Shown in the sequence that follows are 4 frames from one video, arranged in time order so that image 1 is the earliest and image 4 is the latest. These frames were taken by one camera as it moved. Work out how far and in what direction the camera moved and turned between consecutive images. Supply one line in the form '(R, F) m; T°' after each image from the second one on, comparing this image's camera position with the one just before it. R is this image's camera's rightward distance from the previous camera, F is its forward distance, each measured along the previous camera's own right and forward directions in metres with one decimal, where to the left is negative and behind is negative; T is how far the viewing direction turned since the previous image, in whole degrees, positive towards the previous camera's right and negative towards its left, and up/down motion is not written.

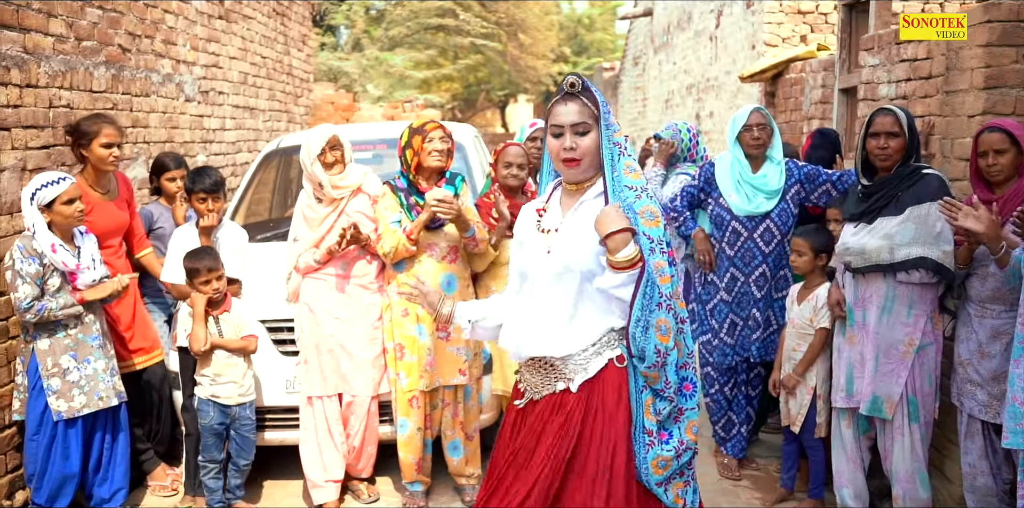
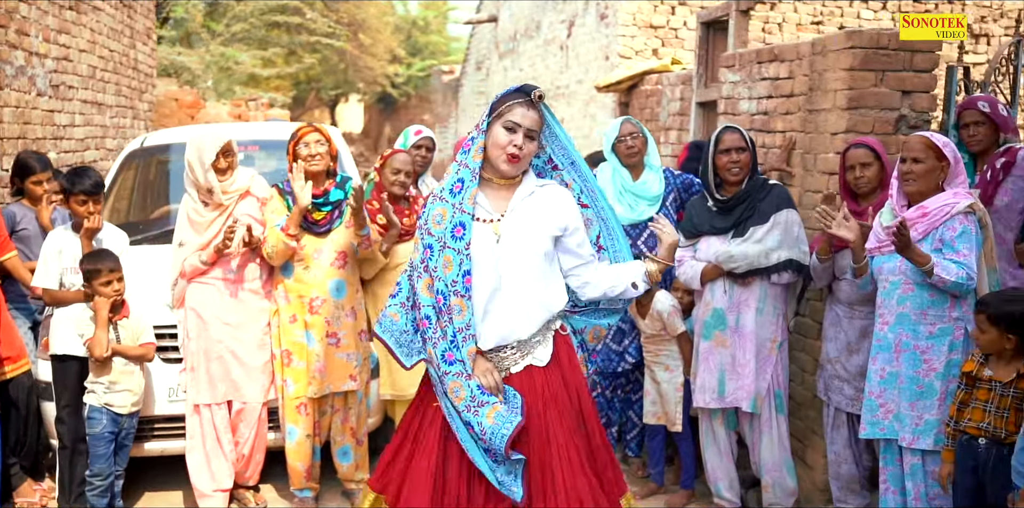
(-0.3, 0.0) m; +10°
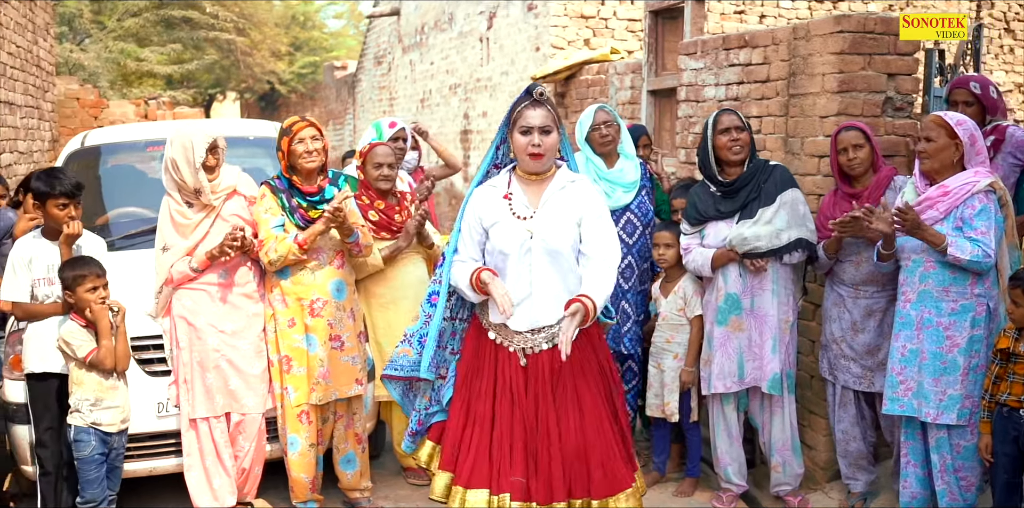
(-0.5, +0.1) m; +7°
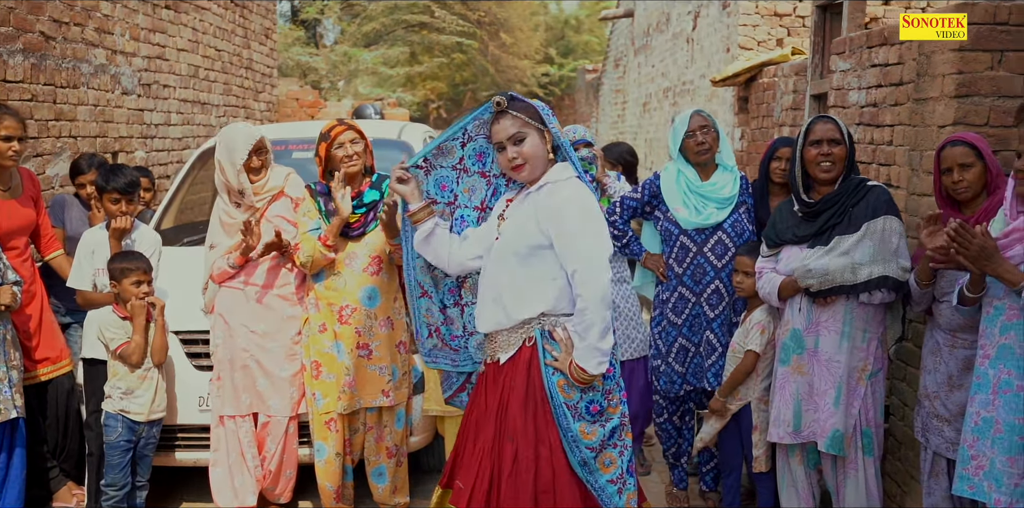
(+0.9, +0.4) m; -17°
